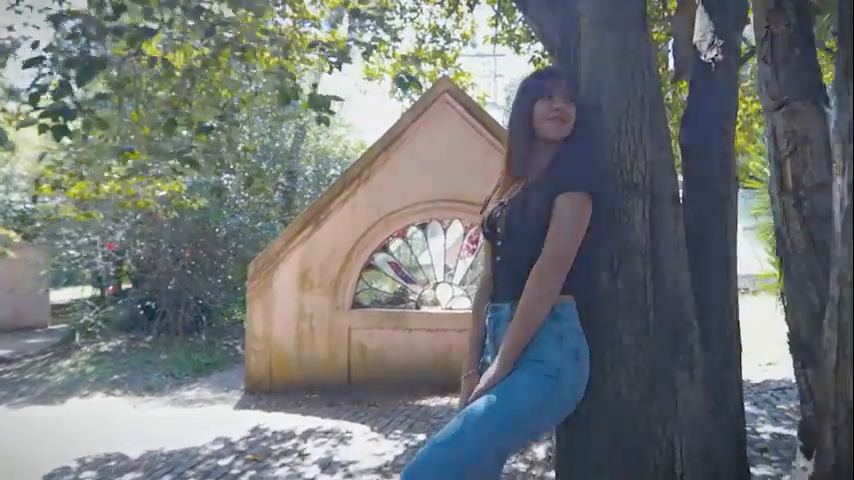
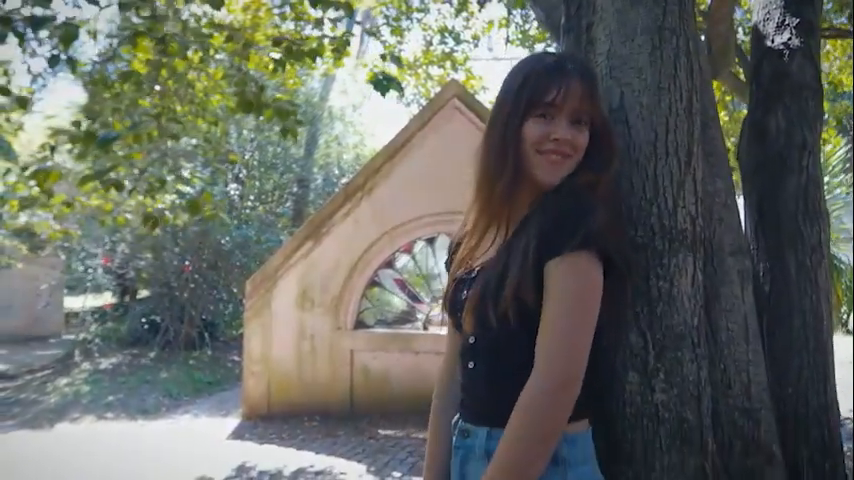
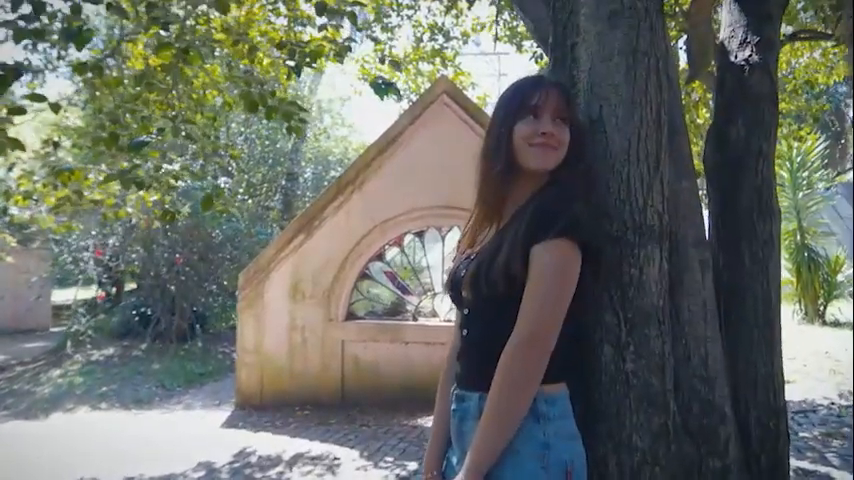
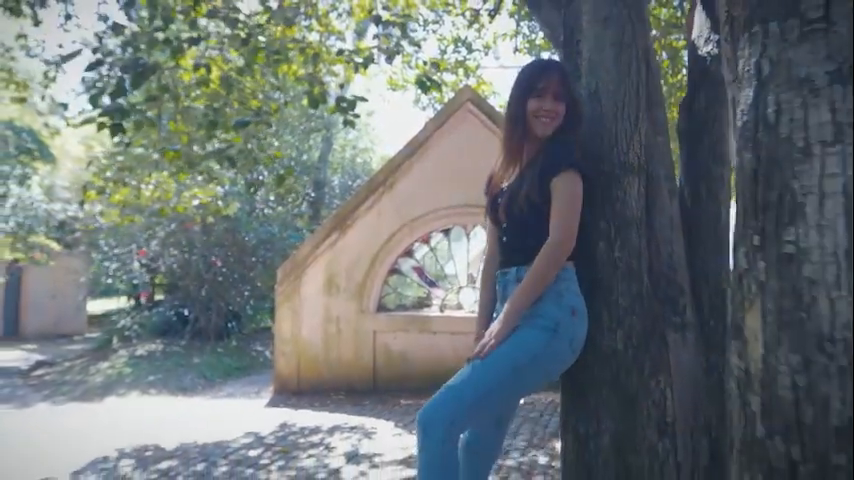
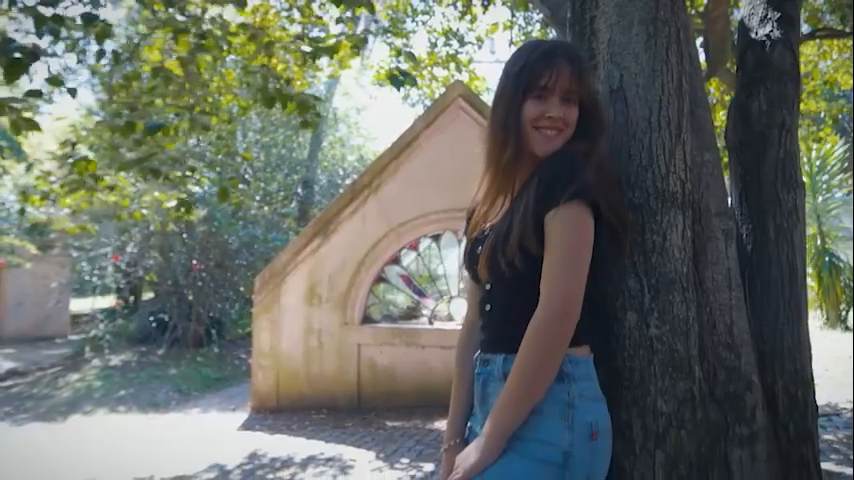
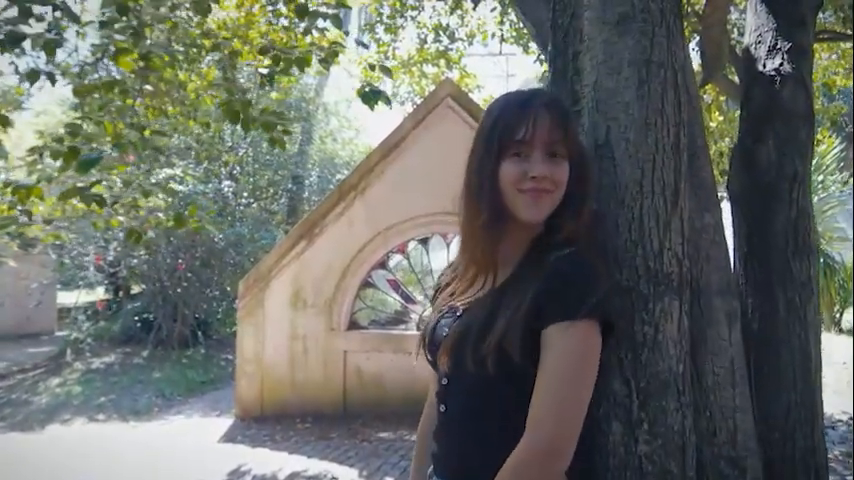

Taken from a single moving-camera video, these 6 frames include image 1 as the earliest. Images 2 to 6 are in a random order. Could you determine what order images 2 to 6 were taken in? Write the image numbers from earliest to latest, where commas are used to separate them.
3, 6, 2, 5, 4
